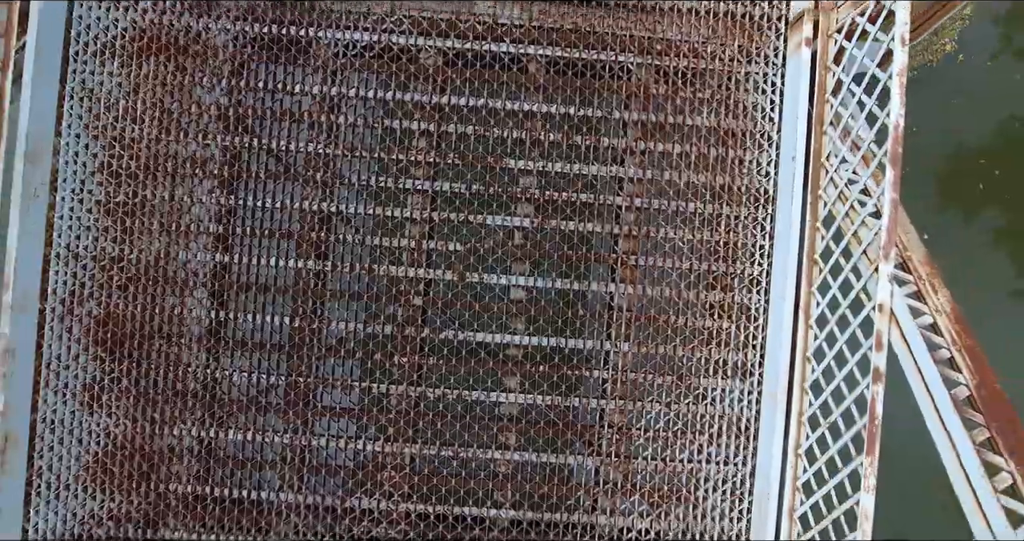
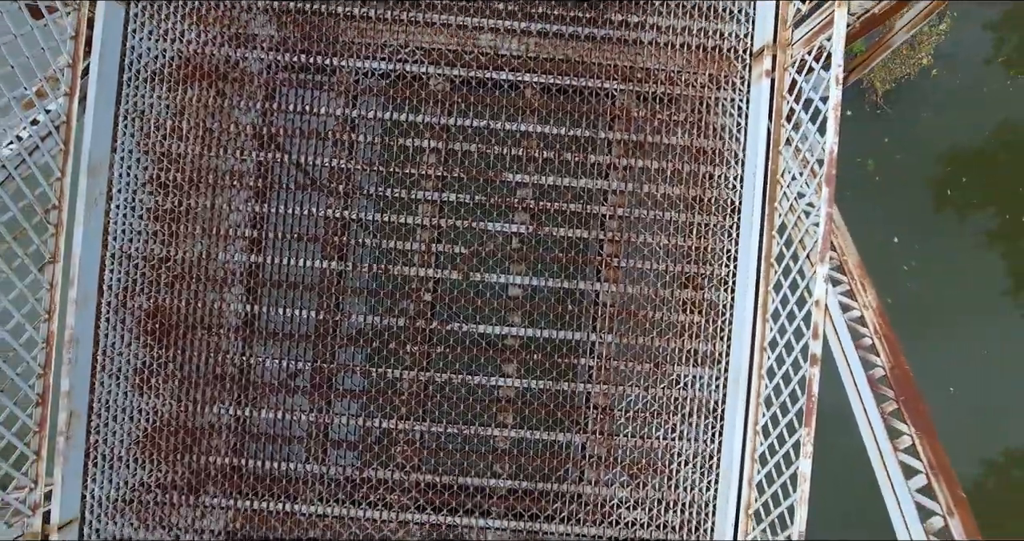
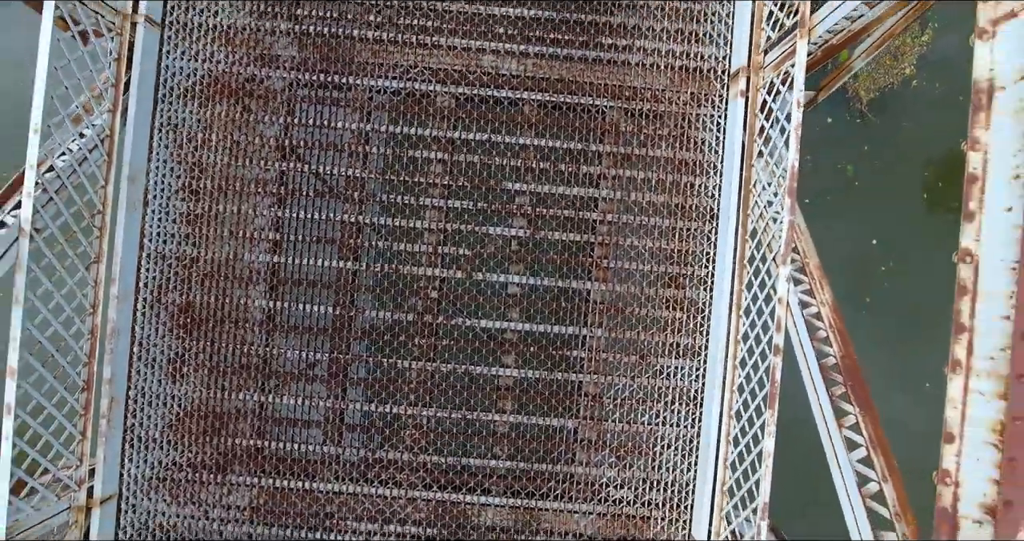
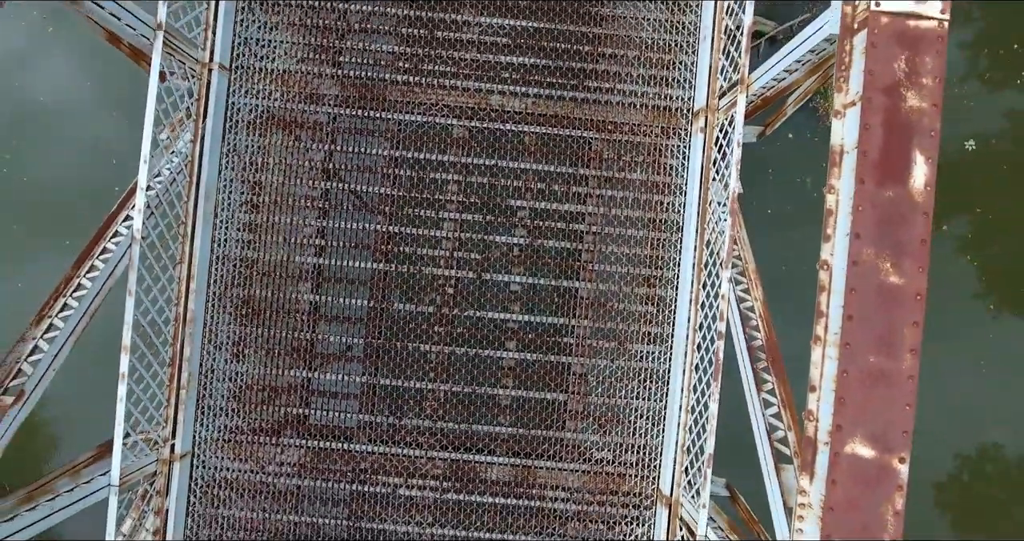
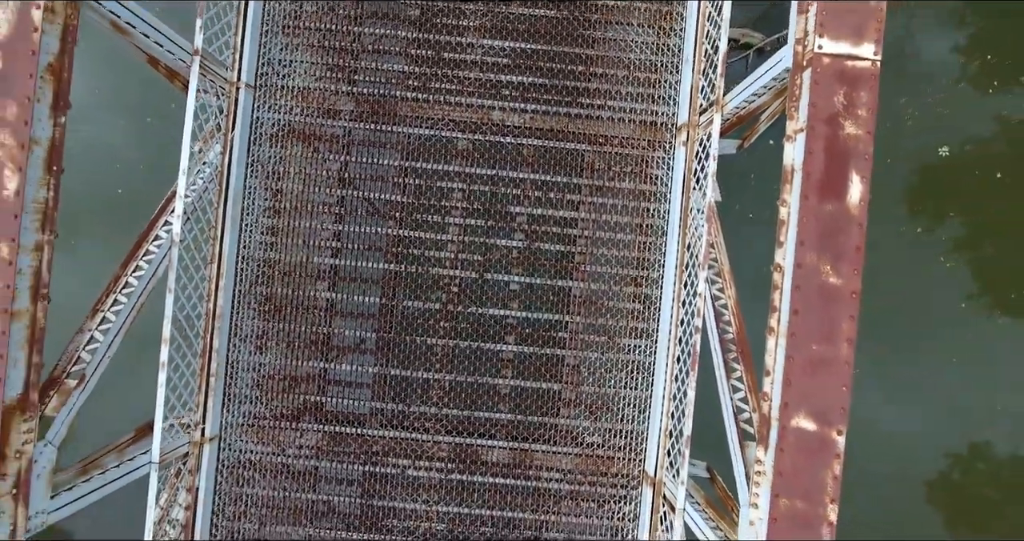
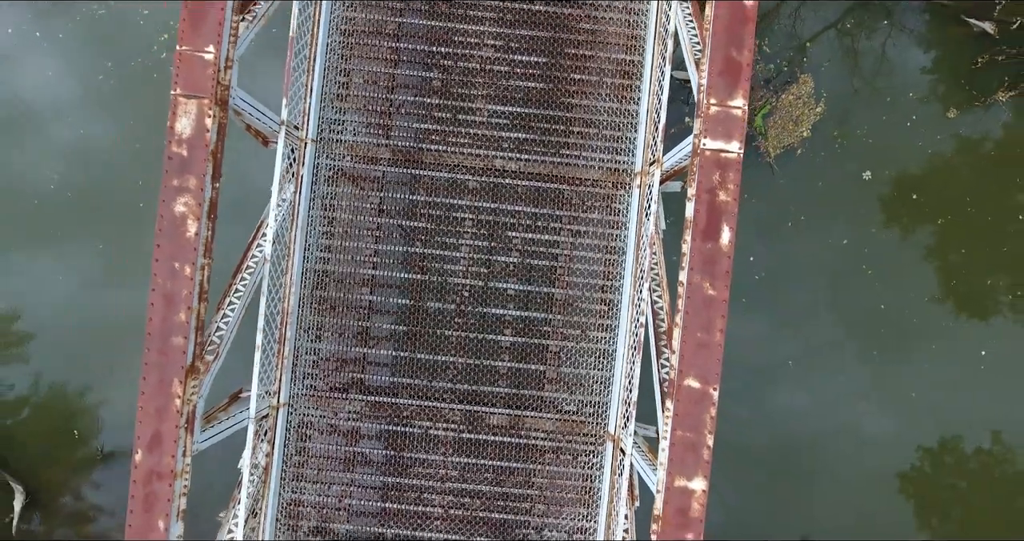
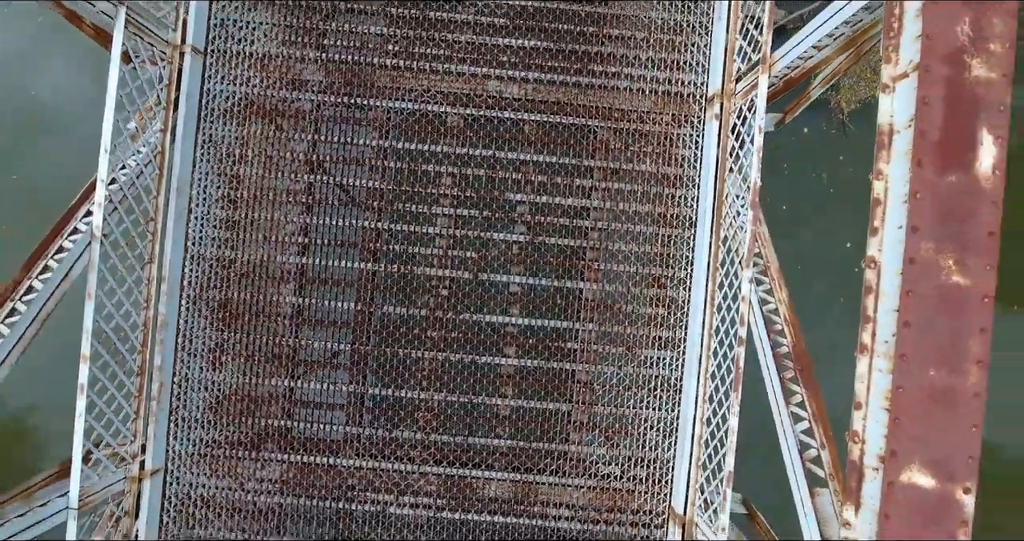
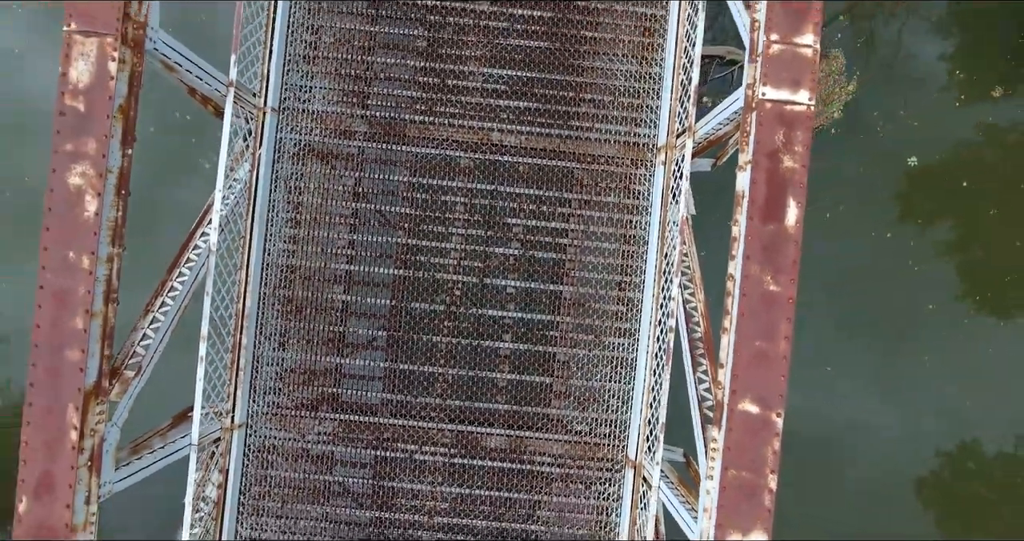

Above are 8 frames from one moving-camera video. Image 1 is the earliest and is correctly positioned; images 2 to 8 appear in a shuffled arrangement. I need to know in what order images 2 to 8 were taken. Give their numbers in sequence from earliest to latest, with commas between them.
2, 3, 7, 4, 5, 8, 6
